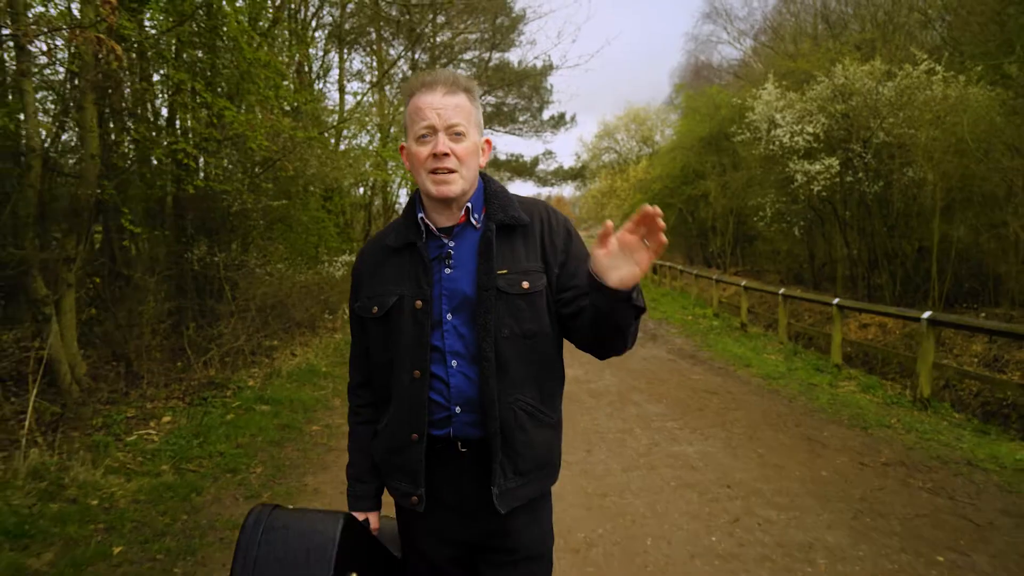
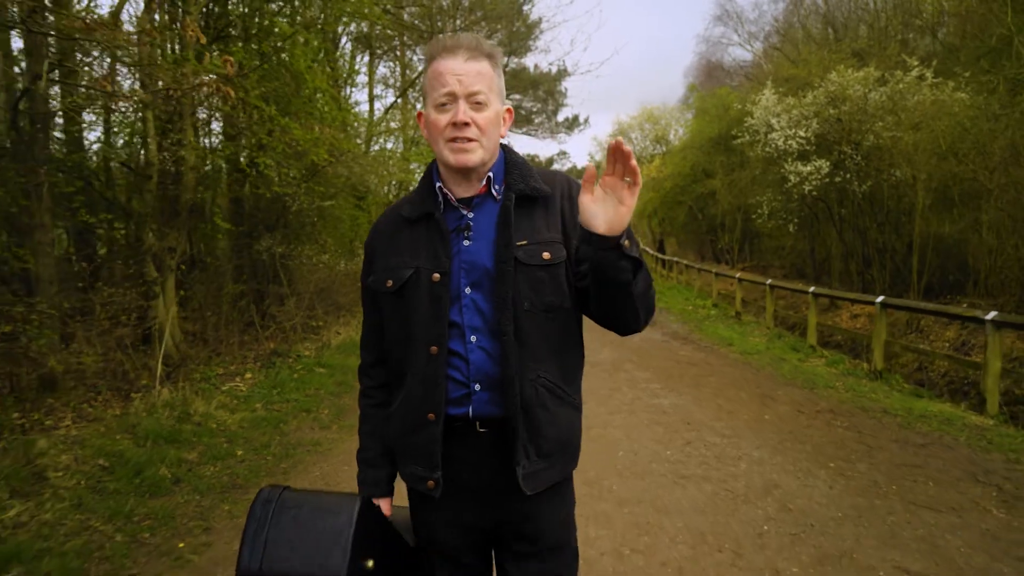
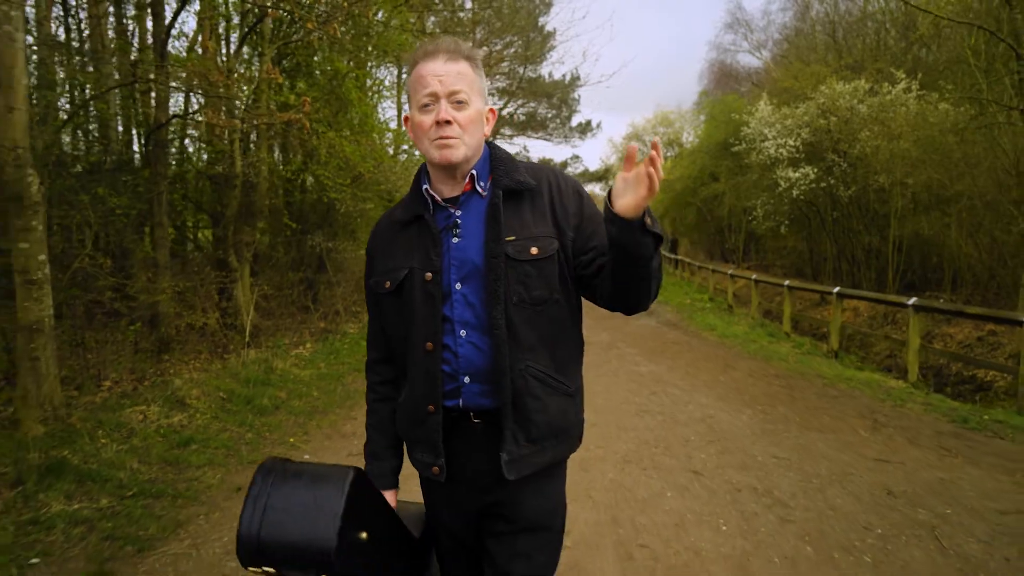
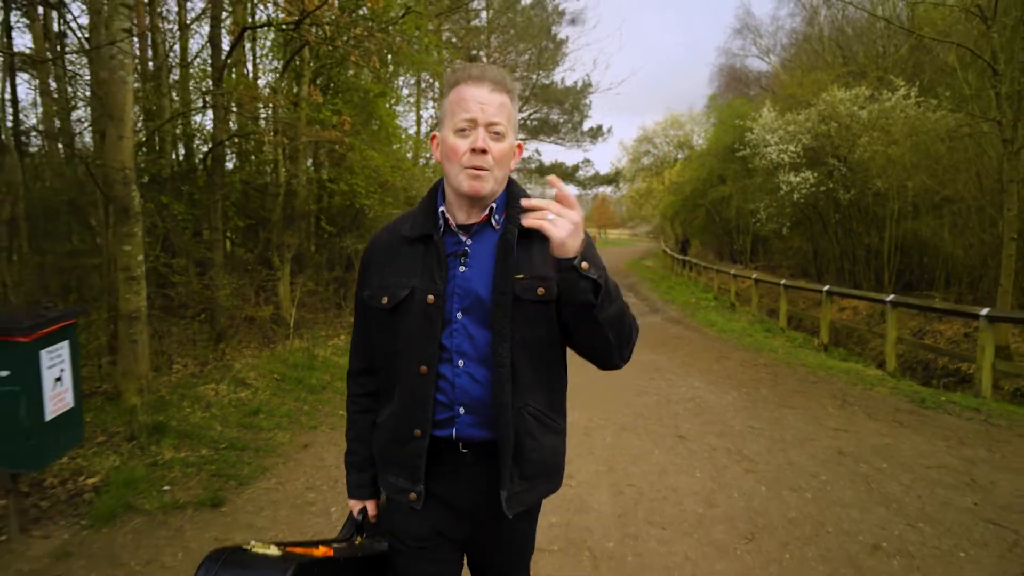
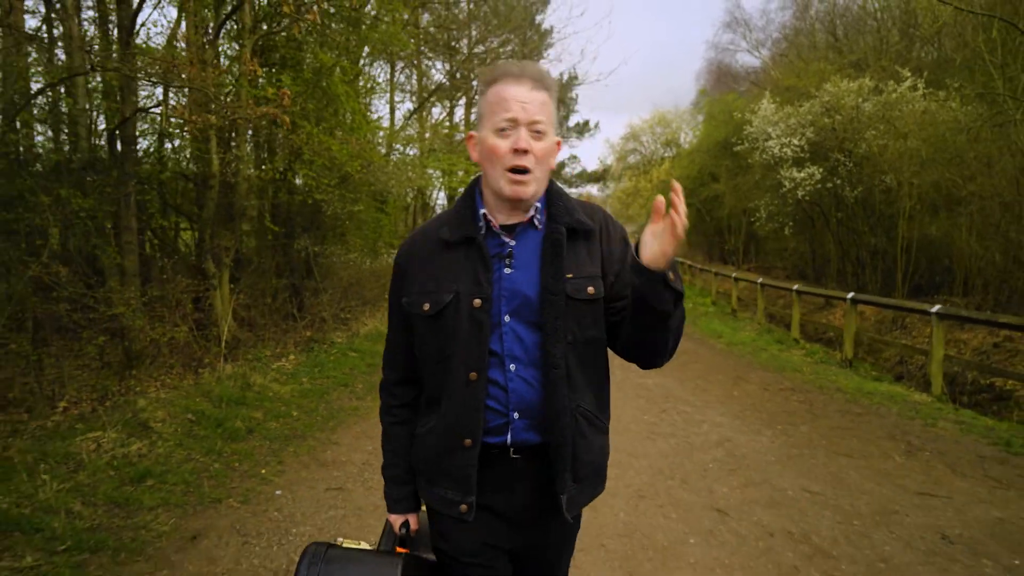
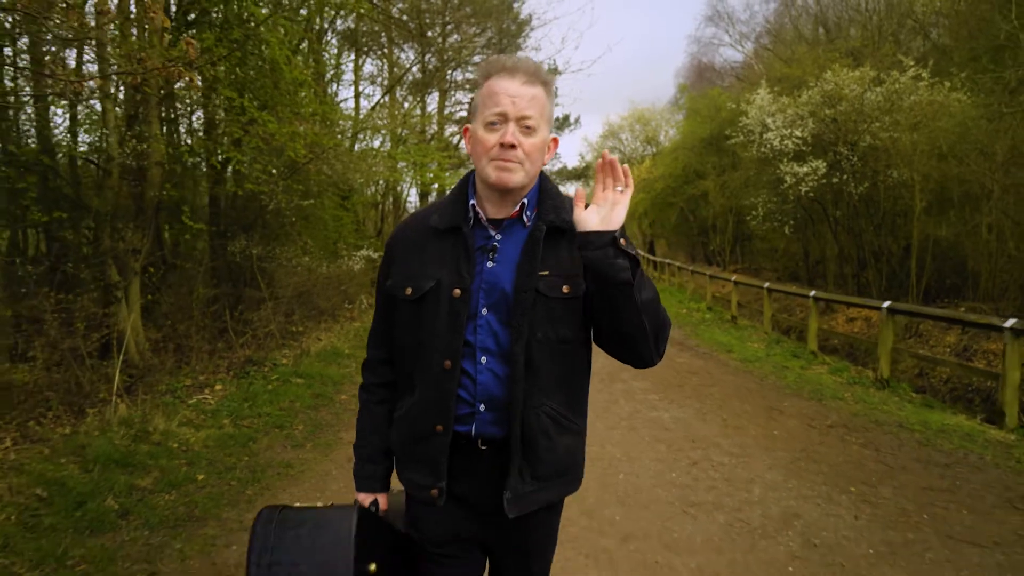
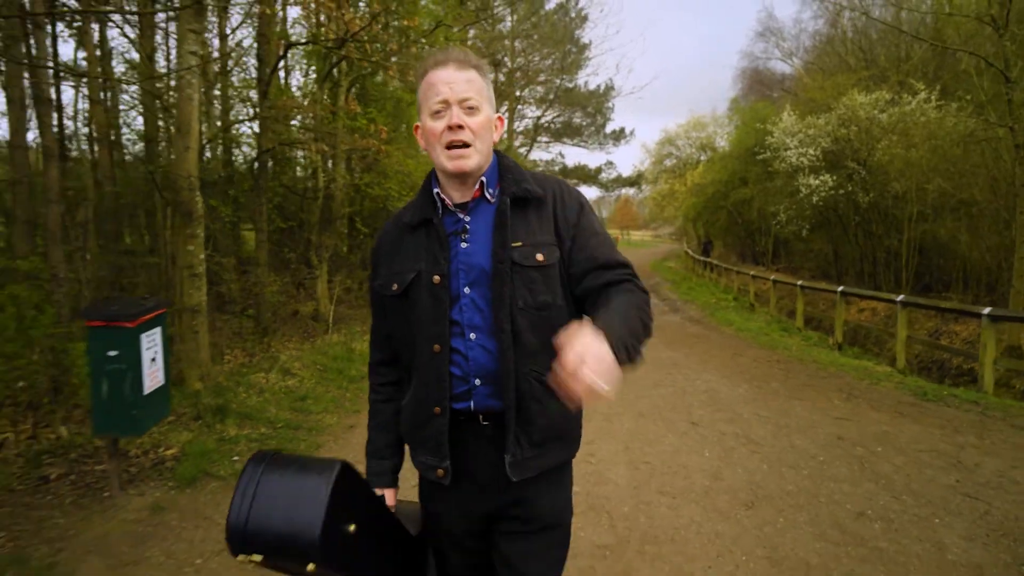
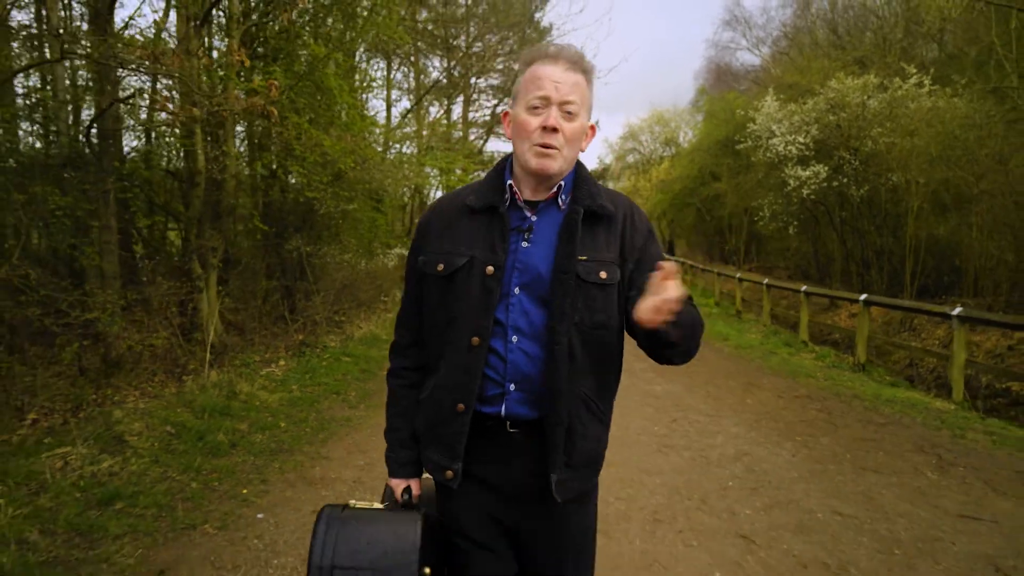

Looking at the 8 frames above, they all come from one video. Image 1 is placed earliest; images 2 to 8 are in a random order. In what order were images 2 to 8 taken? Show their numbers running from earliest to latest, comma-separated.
6, 2, 8, 5, 3, 4, 7
